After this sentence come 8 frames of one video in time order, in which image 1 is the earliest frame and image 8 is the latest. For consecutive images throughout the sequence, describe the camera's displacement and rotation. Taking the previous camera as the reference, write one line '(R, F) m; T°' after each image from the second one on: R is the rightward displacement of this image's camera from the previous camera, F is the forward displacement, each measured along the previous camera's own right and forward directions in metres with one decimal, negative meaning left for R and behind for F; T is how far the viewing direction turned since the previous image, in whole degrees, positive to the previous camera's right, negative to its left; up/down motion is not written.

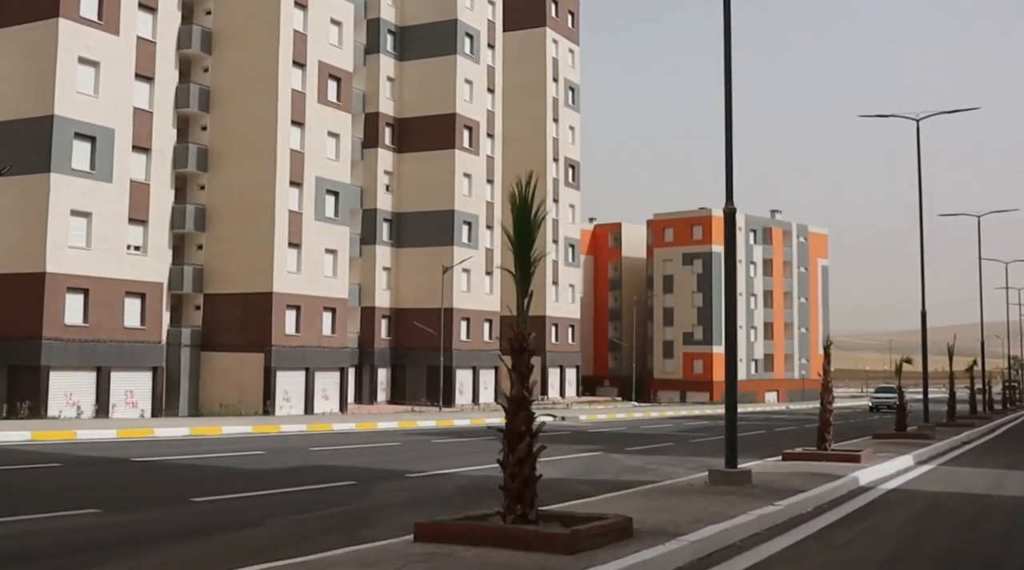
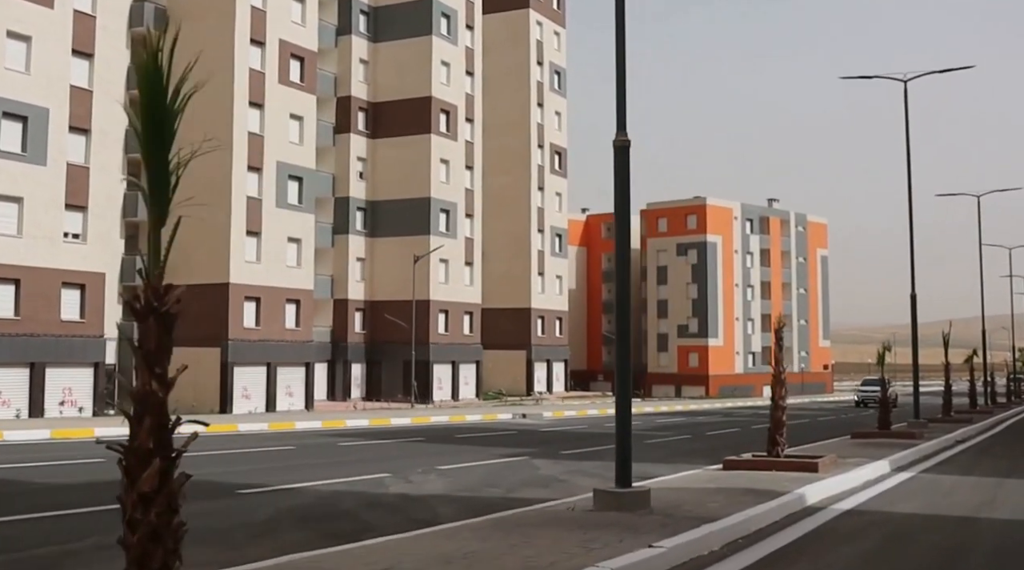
(+1.3, +2.5) m; 0°
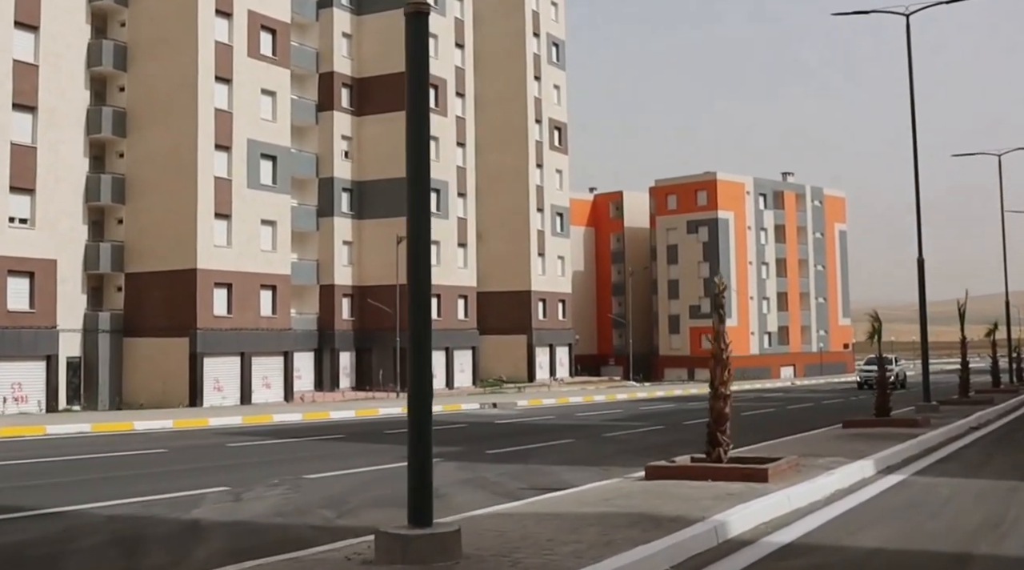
(+1.3, +2.6) m; -1°
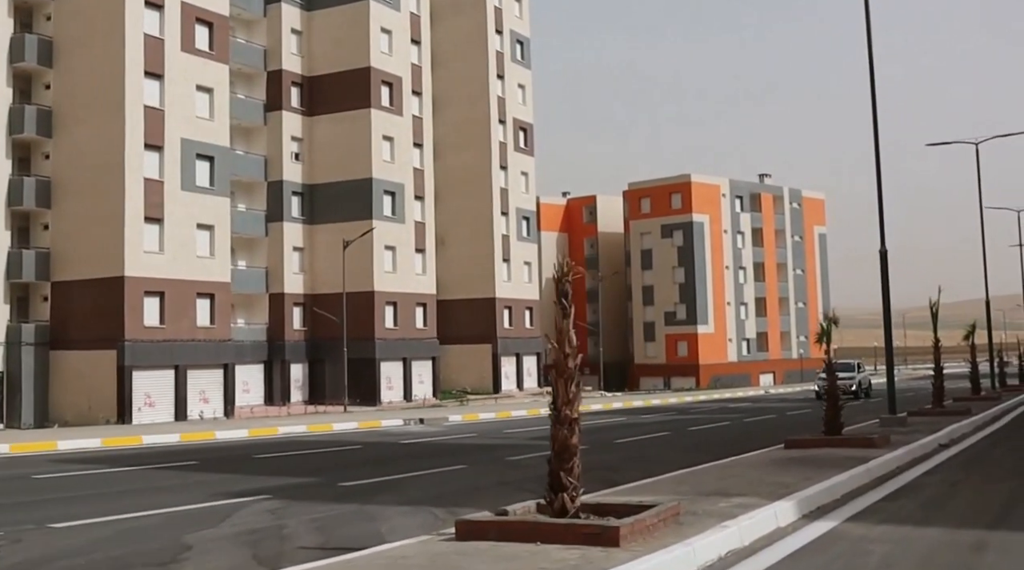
(+1.2, +2.4) m; +1°
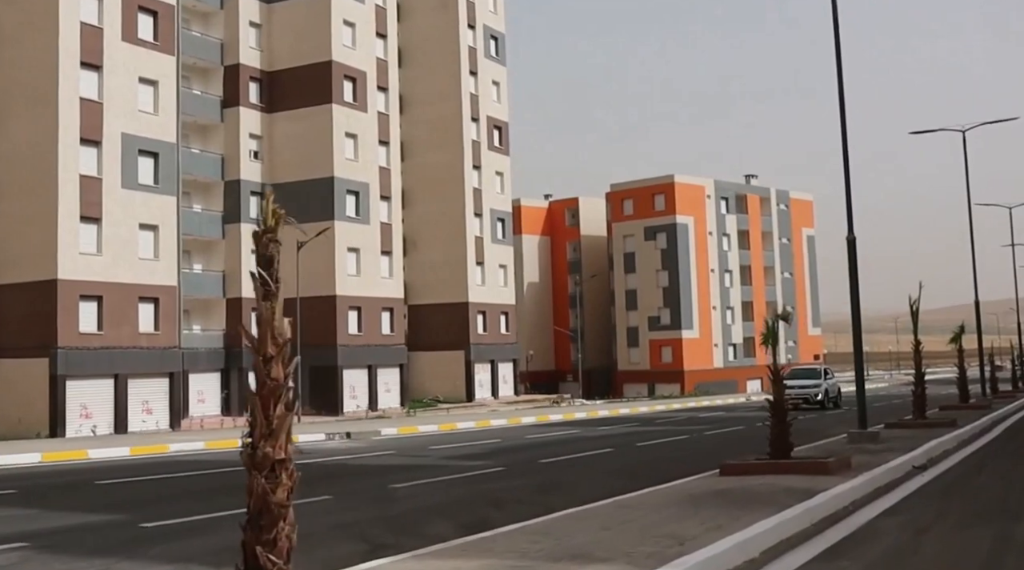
(+1.1, +2.2) m; 0°
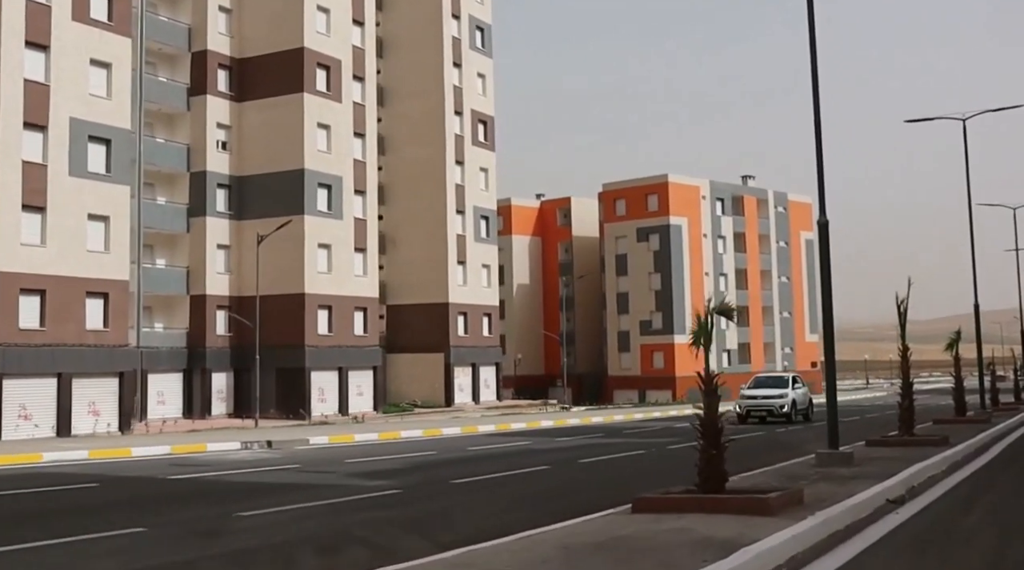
(+1.0, +2.1) m; 0°
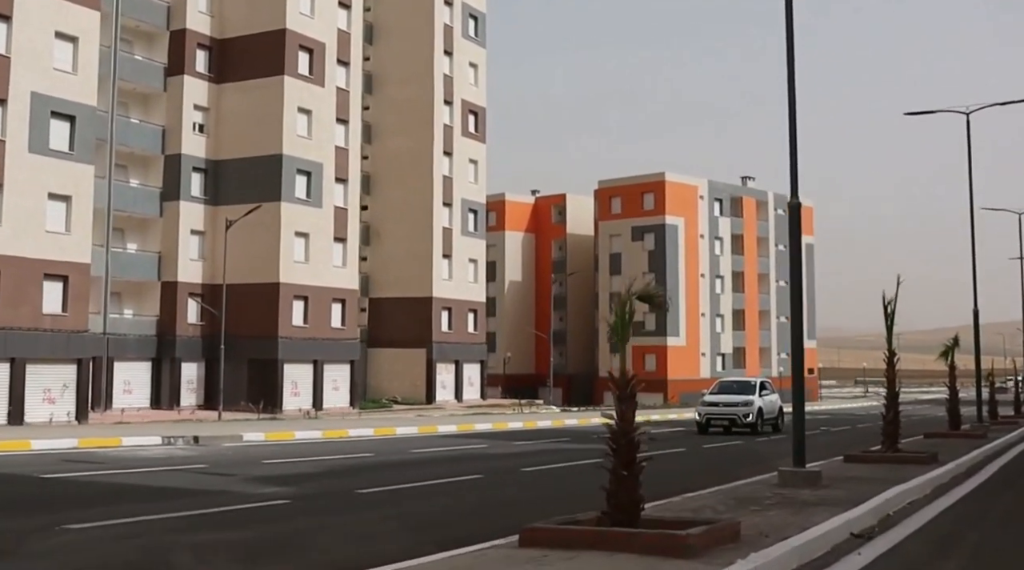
(+0.7, +1.5) m; 0°
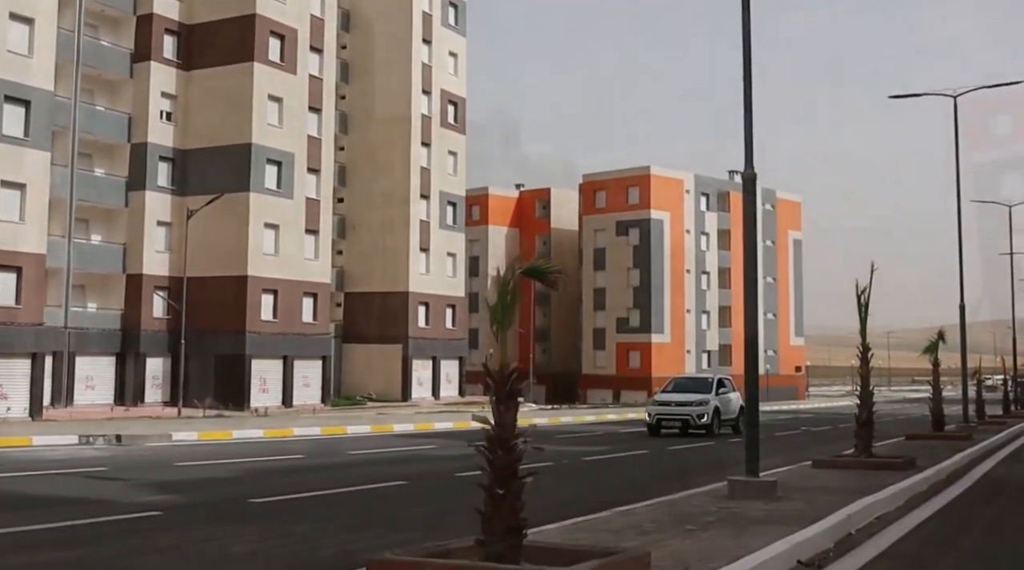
(+0.6, +1.2) m; 0°
